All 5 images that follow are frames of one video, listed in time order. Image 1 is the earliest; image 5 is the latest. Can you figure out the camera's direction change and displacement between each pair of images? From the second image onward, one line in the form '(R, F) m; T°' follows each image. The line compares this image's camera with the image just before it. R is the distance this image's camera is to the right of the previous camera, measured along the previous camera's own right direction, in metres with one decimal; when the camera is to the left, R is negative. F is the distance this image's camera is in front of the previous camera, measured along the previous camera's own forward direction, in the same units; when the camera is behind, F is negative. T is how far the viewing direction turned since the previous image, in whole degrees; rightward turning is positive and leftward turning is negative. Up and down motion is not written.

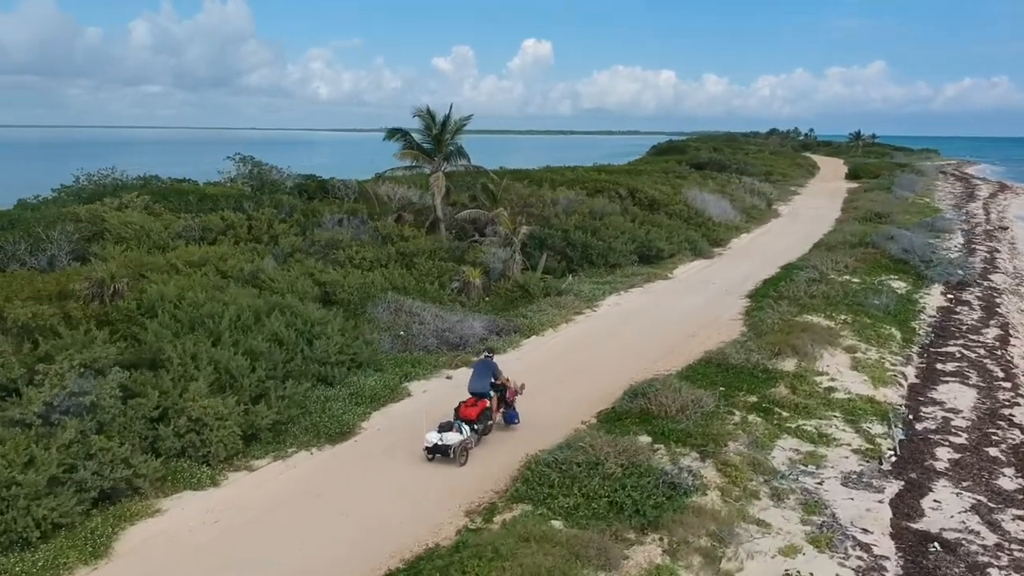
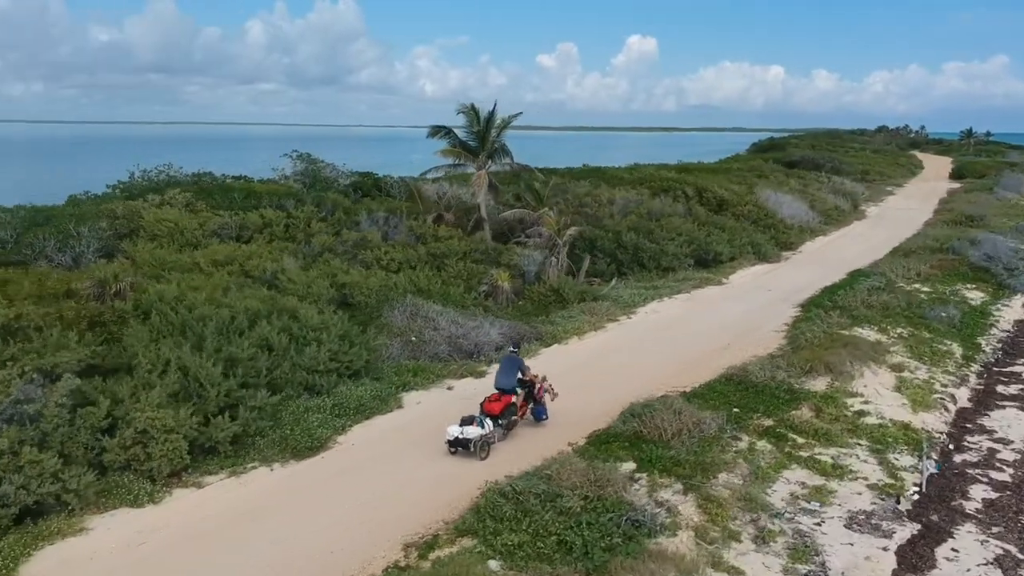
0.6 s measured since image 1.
(+1.2, +0.8) m; -6°
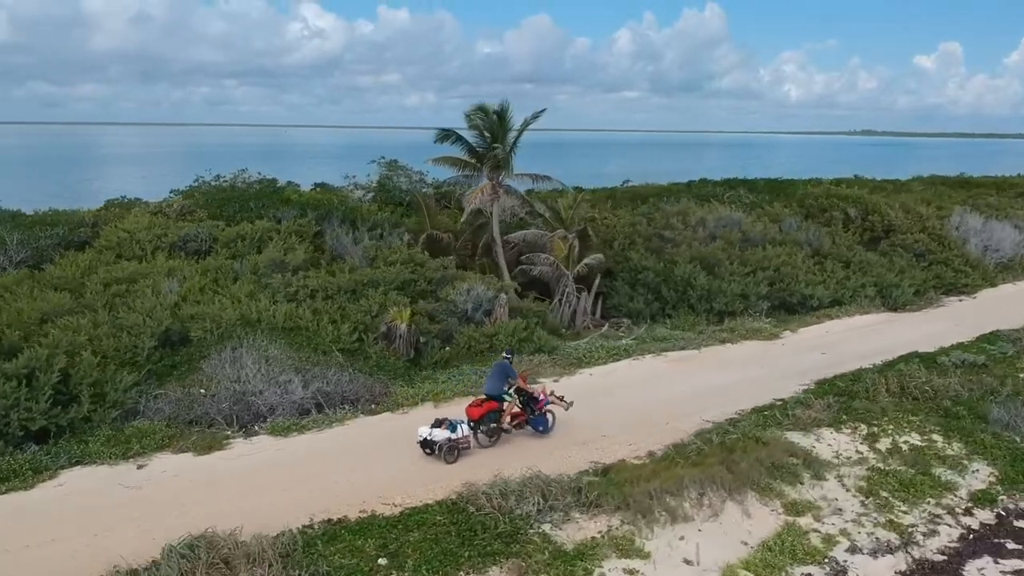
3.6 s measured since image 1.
(+5.8, +4.6) m; -20°
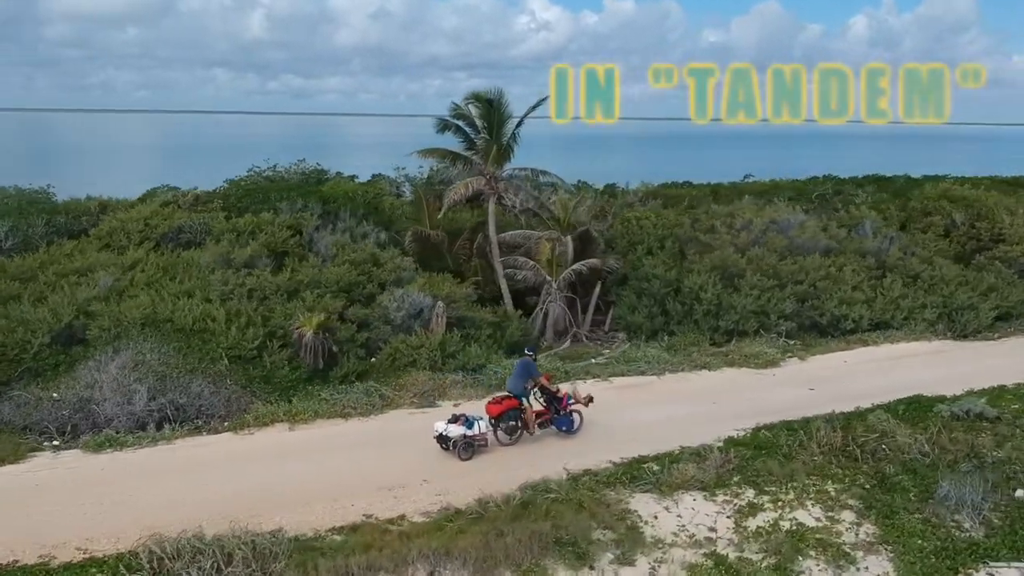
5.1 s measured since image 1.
(+3.6, +2.0) m; -12°
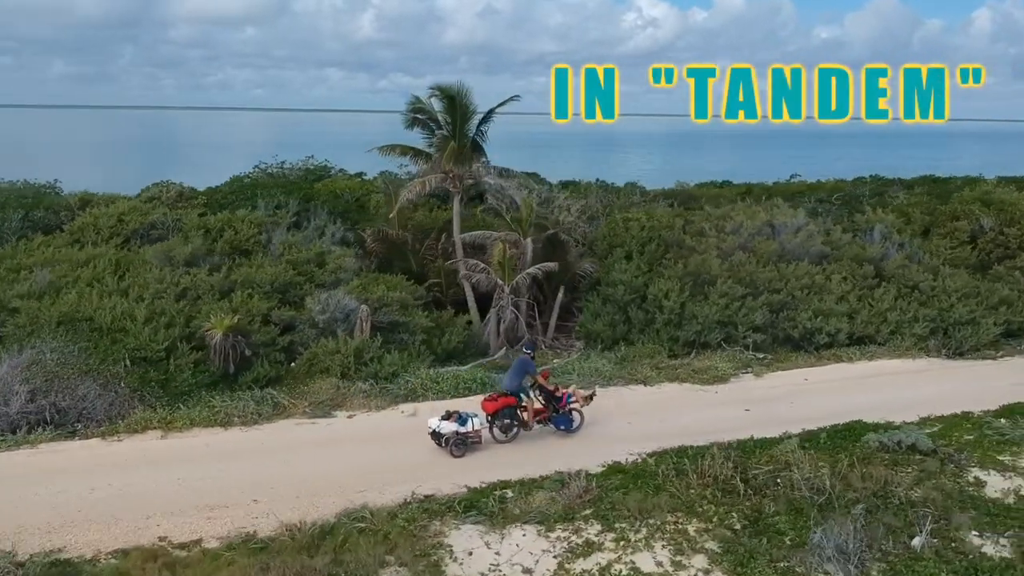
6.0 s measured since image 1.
(+2.2, +0.9) m; -6°
